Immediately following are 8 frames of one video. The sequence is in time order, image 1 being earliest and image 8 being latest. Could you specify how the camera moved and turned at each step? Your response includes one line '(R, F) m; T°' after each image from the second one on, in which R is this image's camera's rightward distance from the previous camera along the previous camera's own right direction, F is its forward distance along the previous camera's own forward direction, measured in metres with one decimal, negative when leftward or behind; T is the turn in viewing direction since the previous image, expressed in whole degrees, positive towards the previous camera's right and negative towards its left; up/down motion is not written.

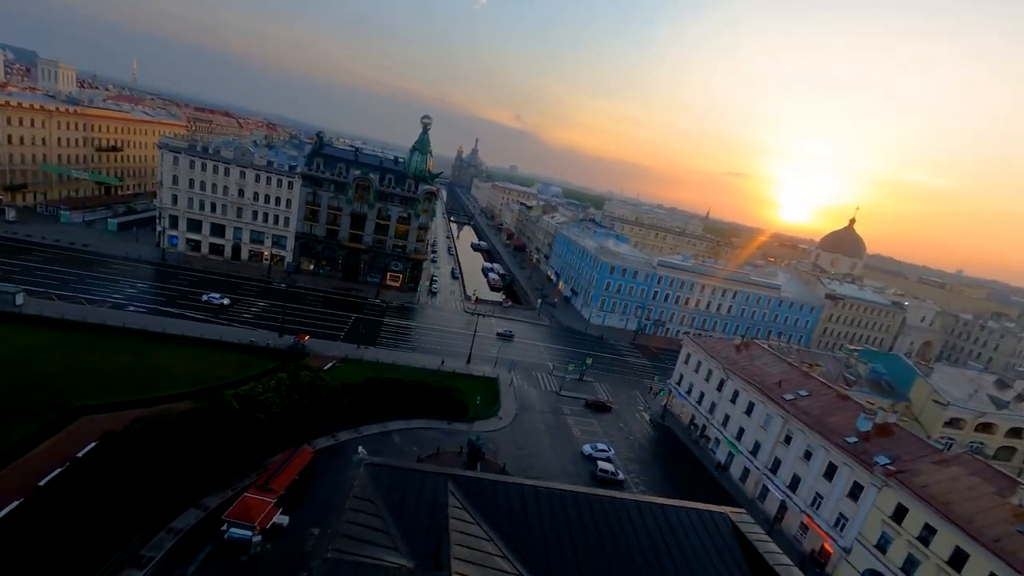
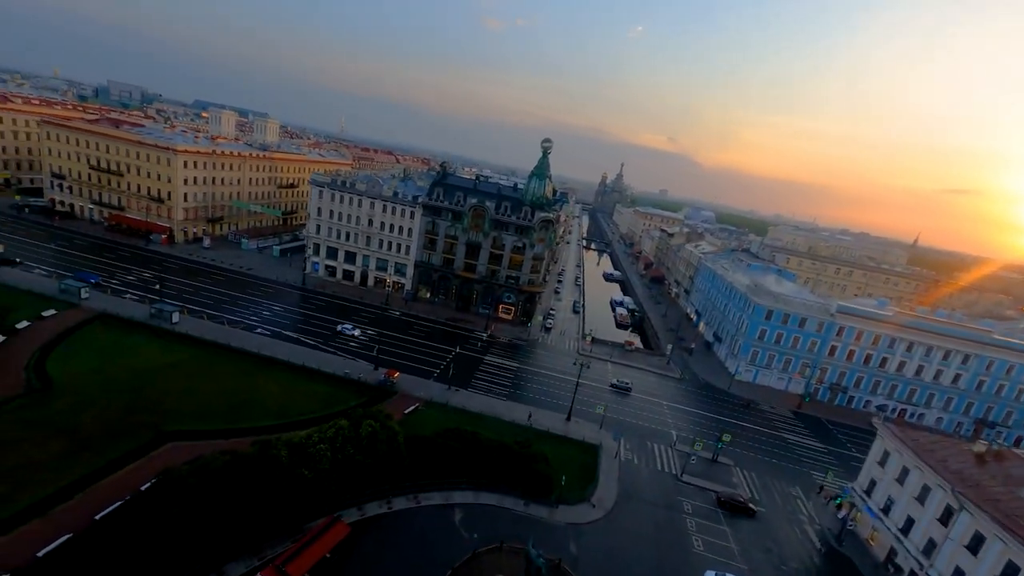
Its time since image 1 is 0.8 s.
(+3.5, +9.5) m; -18°
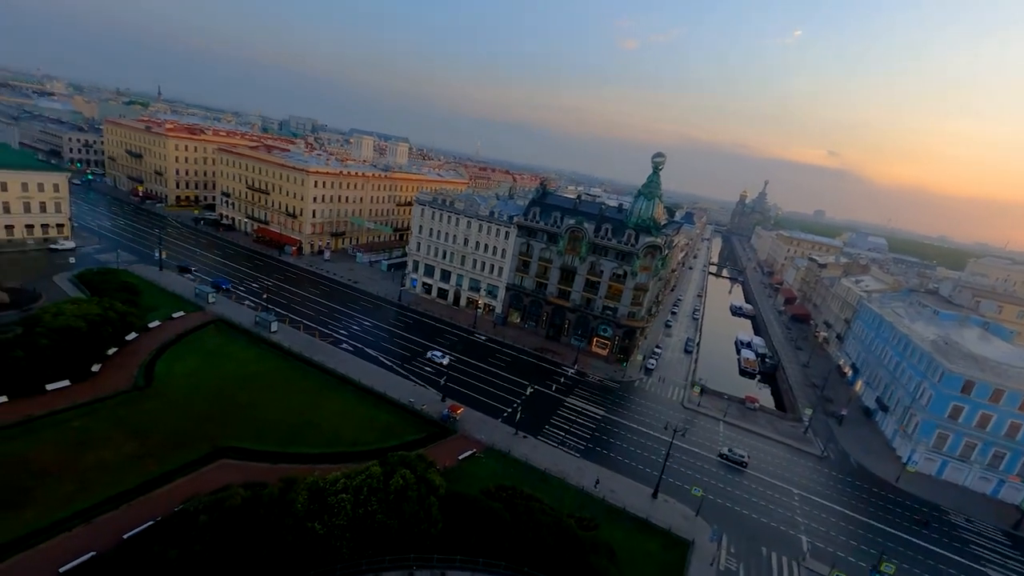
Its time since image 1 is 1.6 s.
(+3.8, +7.5) m; -16°
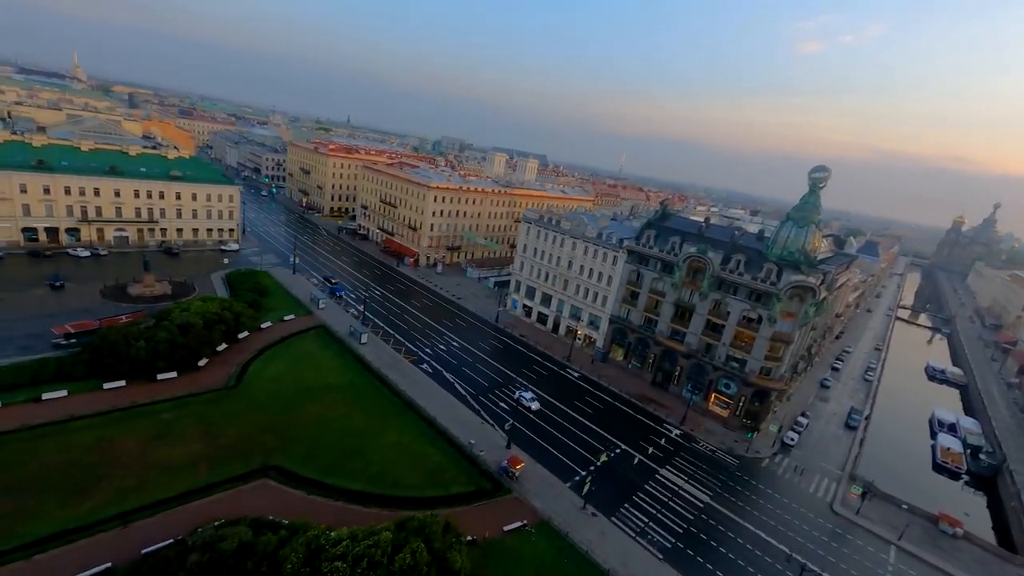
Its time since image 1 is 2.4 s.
(+4.7, +8.2) m; -17°
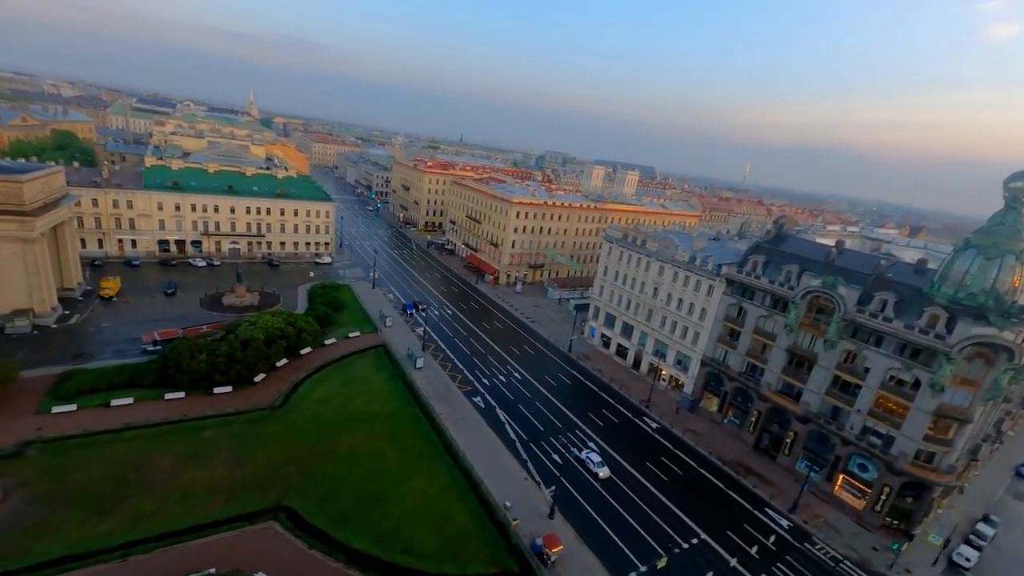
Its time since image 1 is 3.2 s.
(+4.5, +7.7) m; -14°
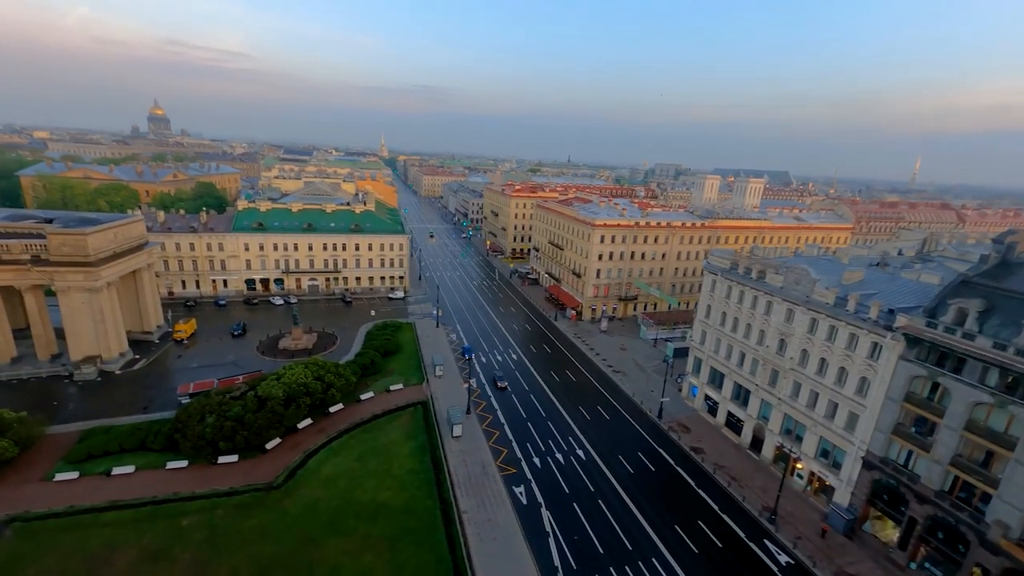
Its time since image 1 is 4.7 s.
(+6.0, +13.7) m; -15°
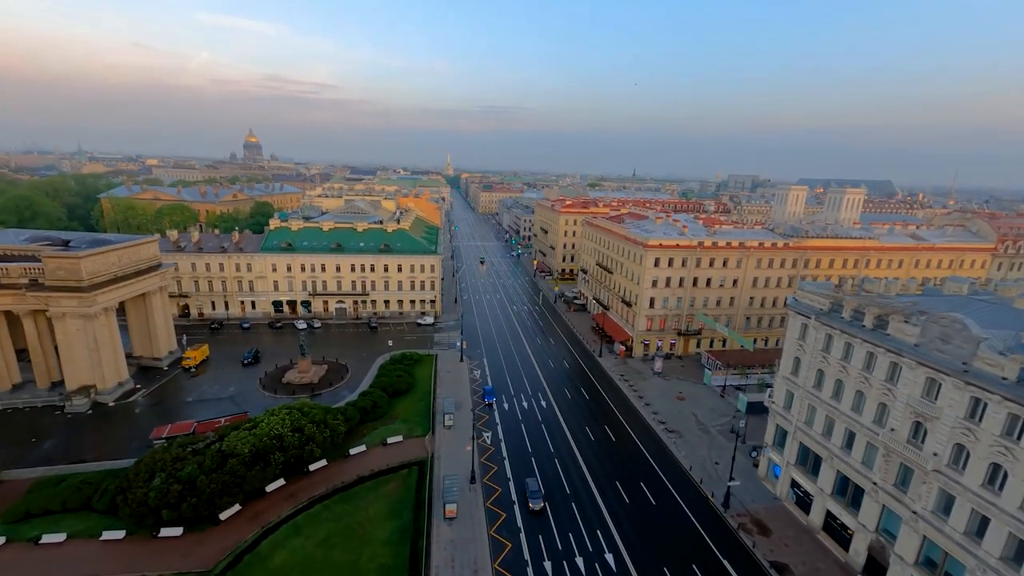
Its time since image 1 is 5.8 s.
(+4.5, +11.0) m; -8°
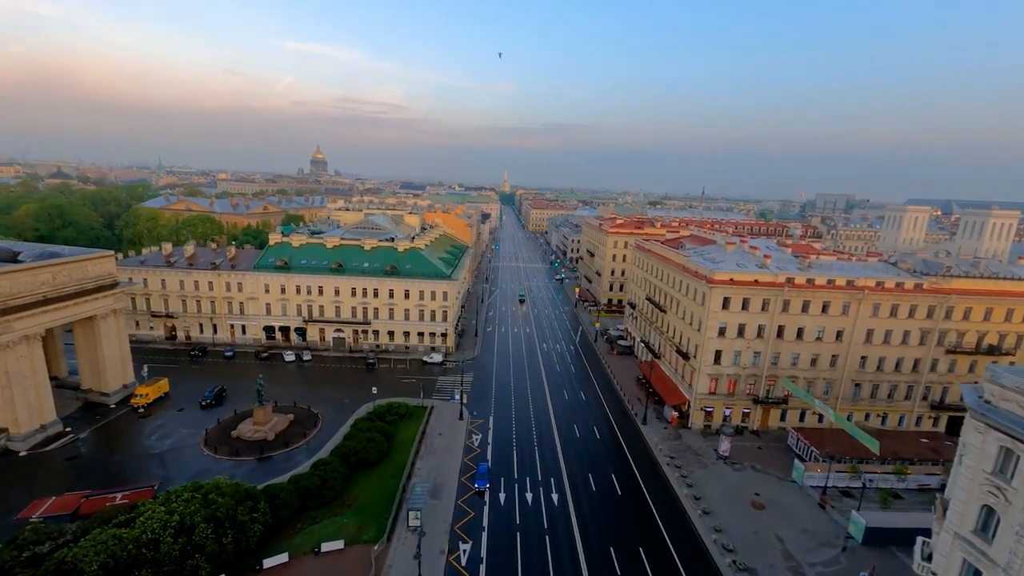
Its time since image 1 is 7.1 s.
(+4.8, +15.4) m; -7°
